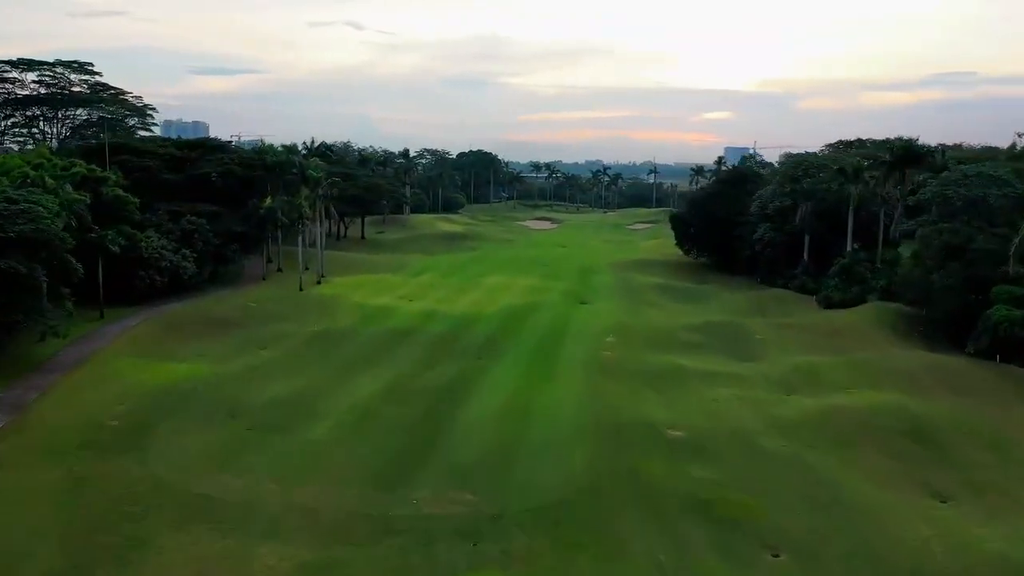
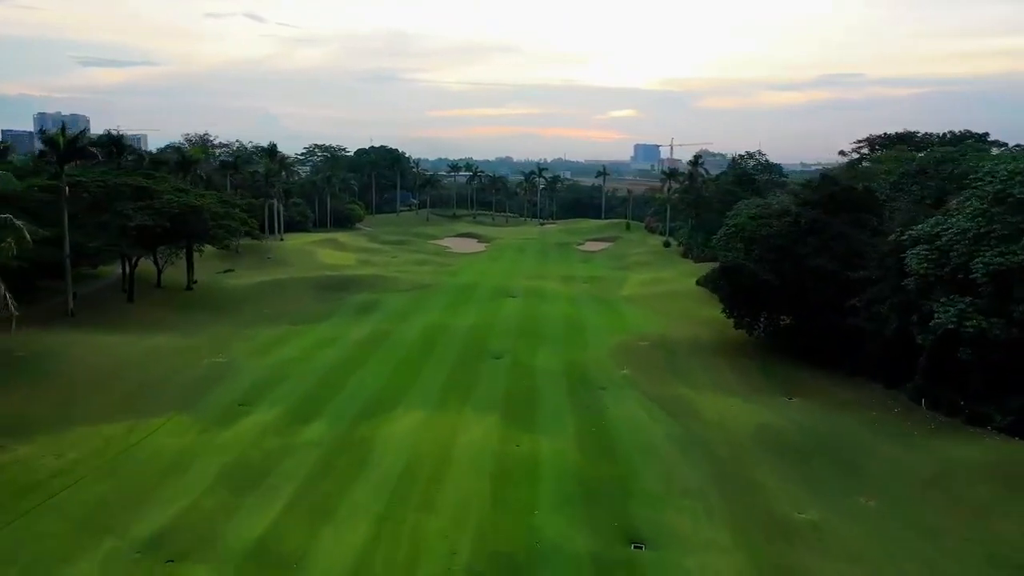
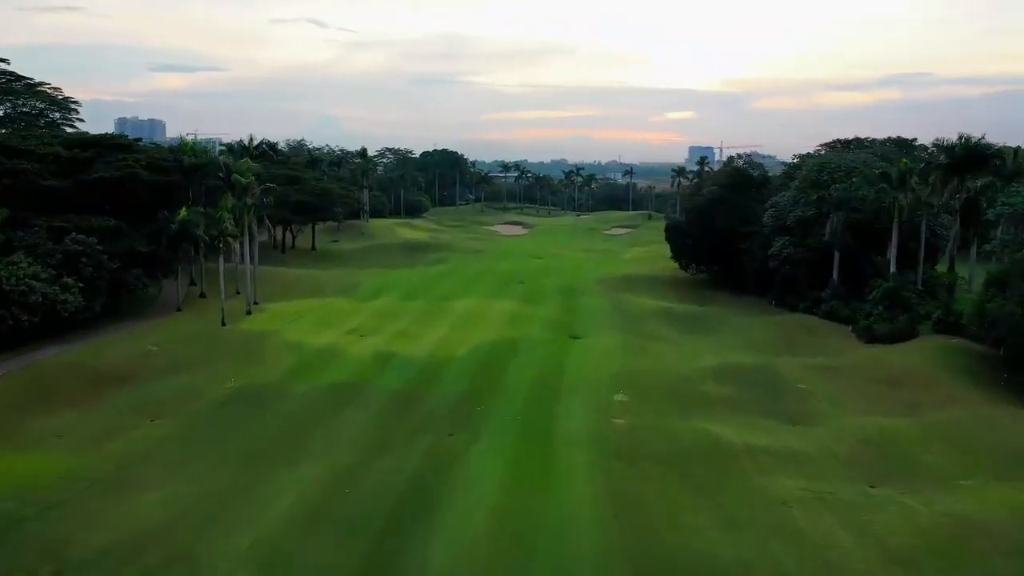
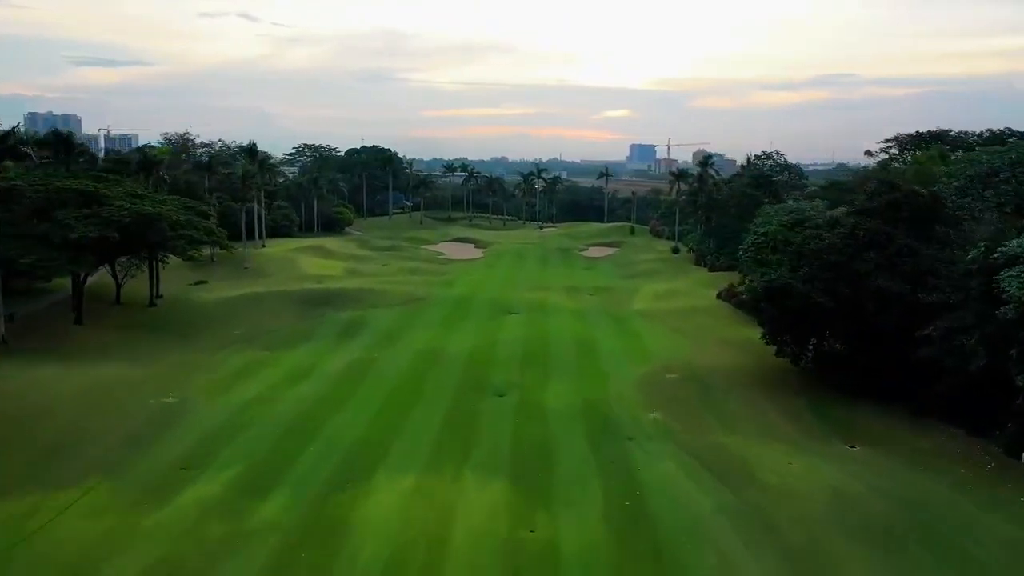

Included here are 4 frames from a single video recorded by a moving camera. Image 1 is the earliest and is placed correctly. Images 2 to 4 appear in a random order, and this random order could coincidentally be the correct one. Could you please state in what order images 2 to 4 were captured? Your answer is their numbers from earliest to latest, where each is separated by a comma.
3, 2, 4
